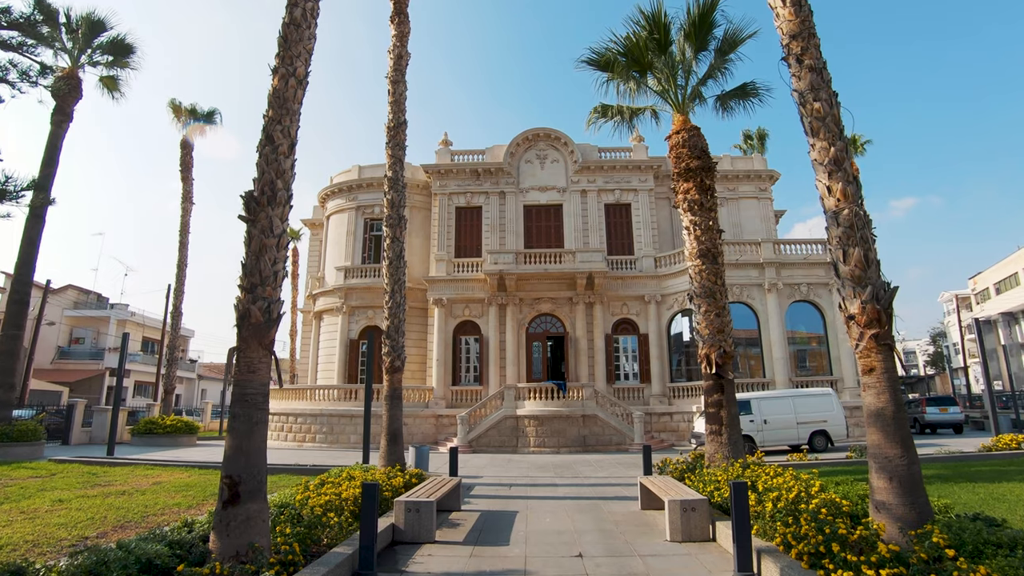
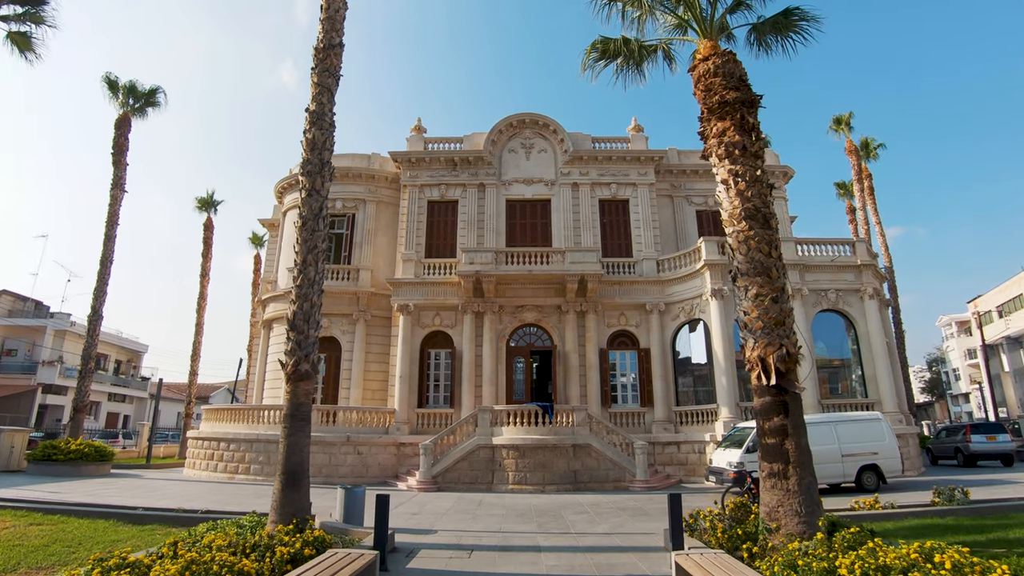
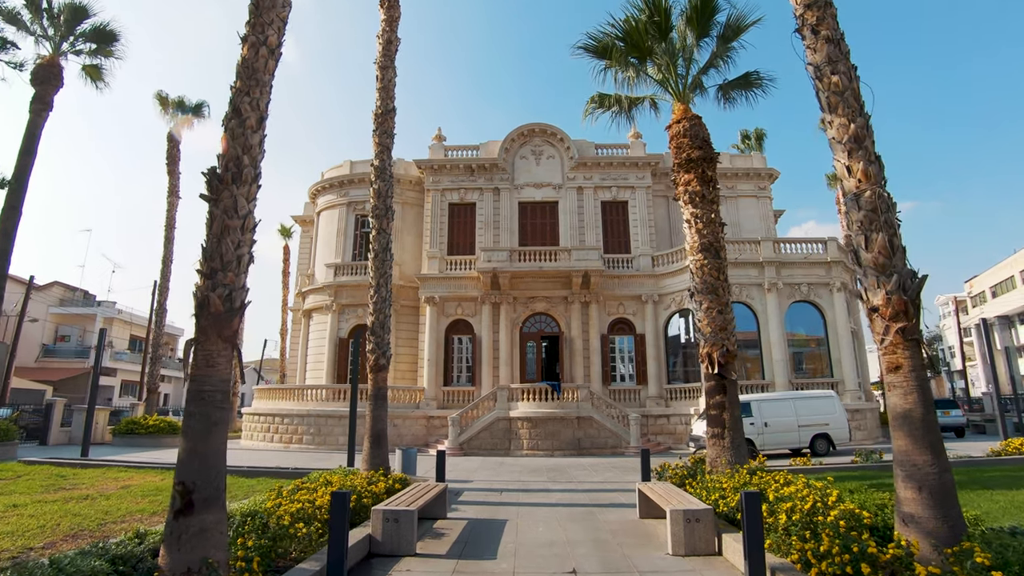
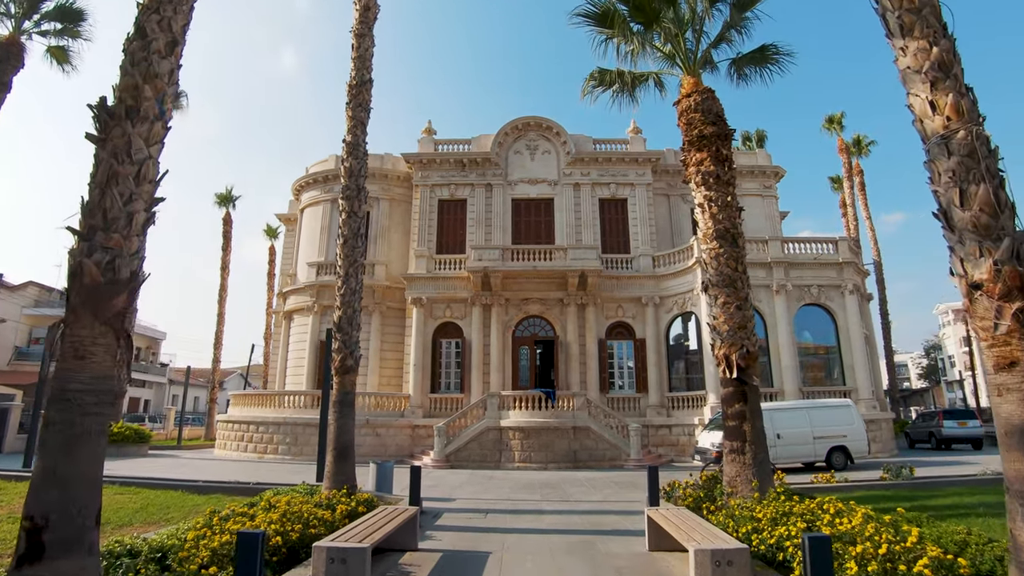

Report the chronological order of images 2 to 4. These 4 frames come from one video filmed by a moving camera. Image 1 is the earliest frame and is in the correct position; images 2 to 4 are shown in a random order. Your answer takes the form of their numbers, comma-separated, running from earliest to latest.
3, 4, 2
